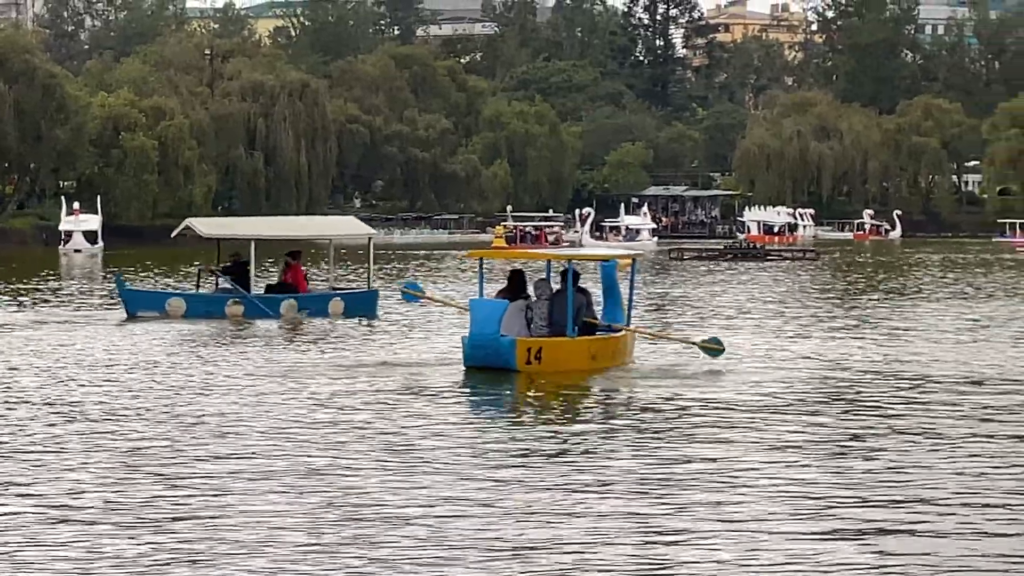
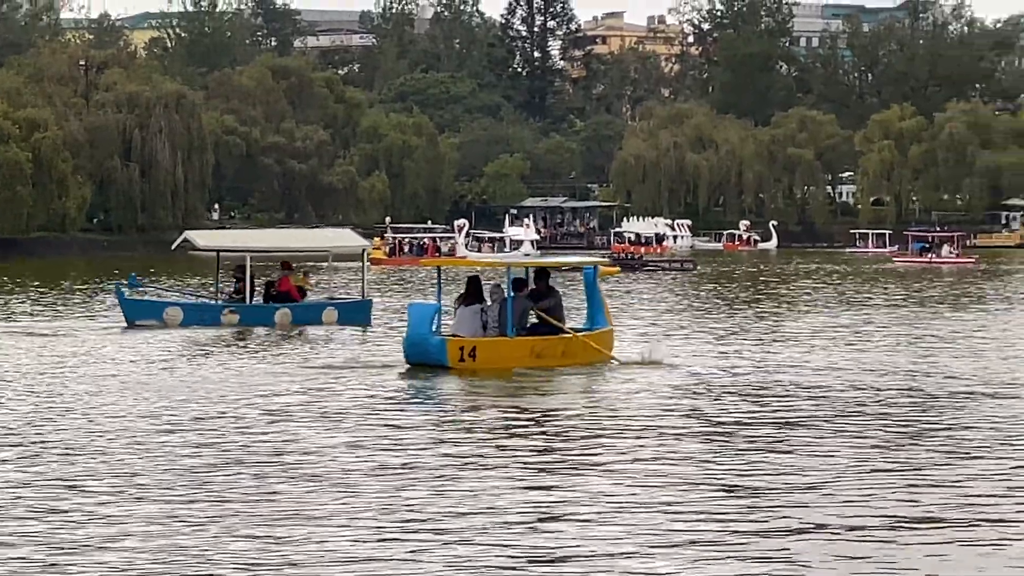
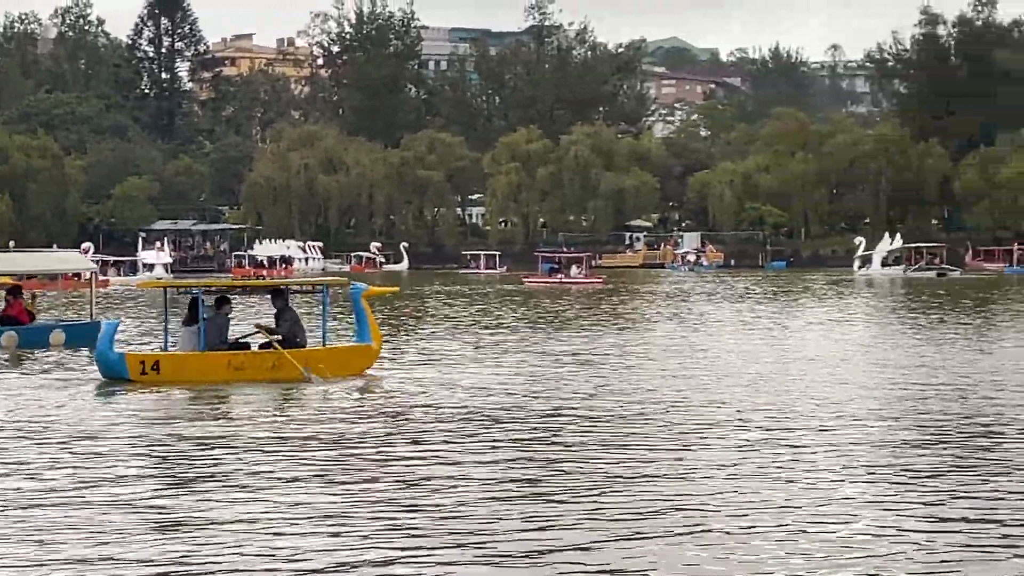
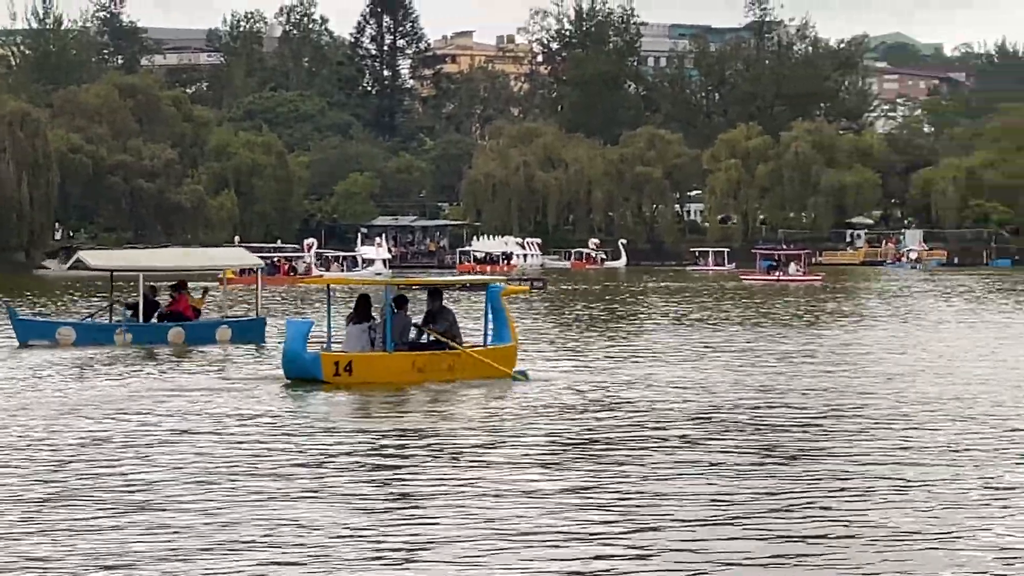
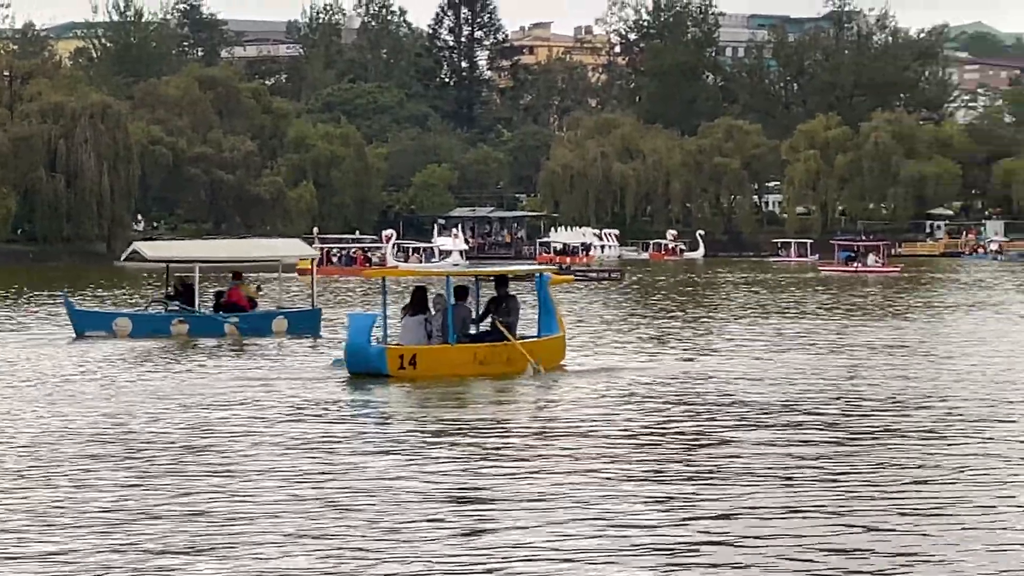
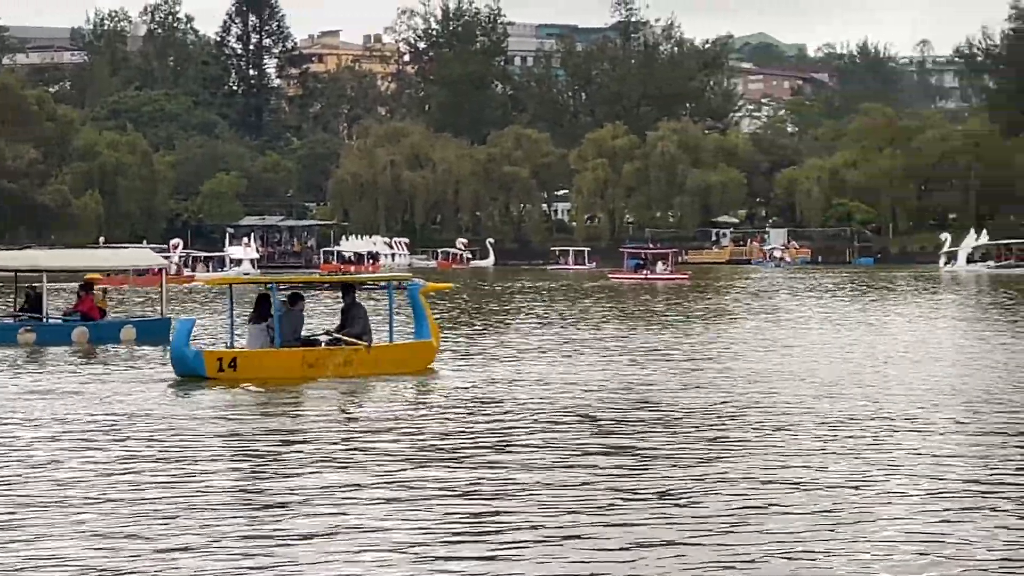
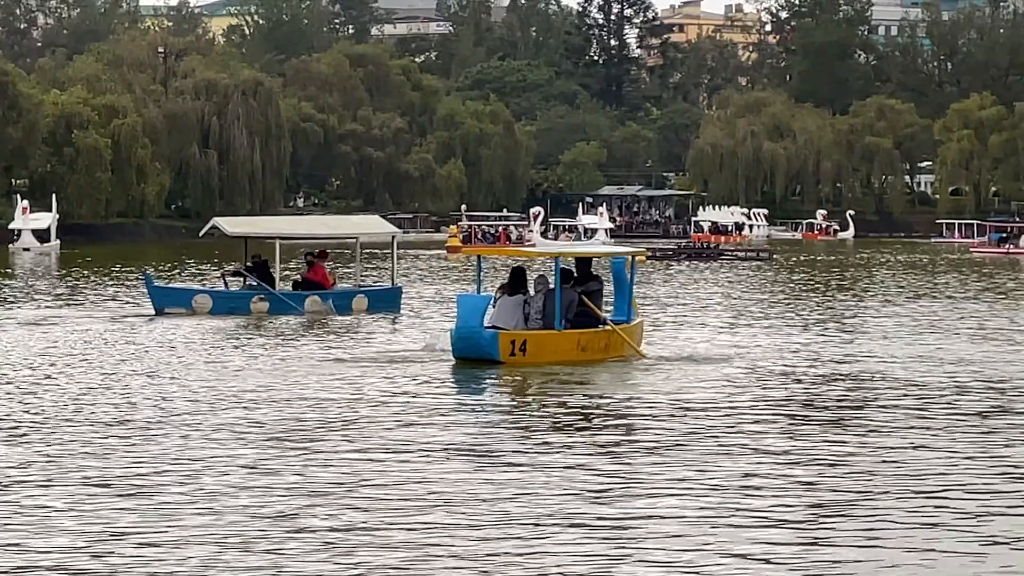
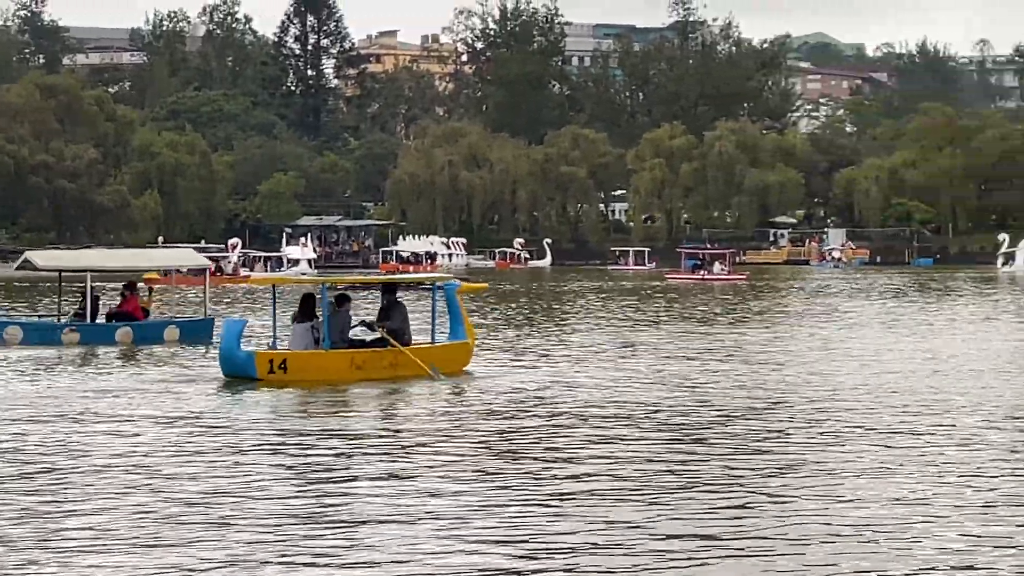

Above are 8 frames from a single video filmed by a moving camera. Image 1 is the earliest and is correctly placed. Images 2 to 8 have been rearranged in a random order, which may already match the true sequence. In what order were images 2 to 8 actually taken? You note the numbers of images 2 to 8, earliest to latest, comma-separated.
7, 2, 5, 4, 8, 6, 3
